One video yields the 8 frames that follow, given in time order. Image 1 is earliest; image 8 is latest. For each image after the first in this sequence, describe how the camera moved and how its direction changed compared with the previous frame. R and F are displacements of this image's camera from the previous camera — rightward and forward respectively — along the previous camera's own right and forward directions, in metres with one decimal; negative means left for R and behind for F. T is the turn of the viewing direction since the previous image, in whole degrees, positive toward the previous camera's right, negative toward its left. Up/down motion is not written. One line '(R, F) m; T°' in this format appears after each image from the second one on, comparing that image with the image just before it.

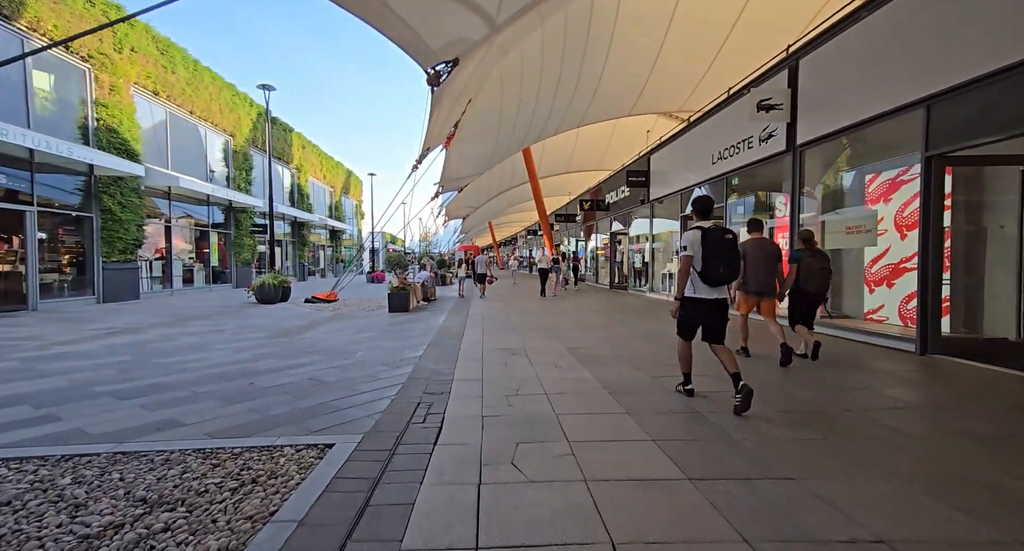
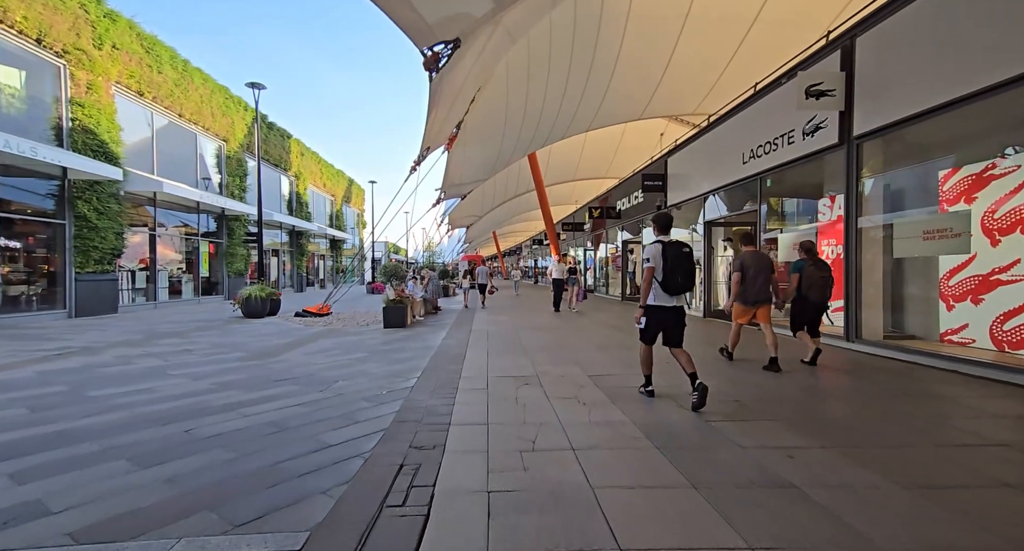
(-0.1, +1.0) m; 0°
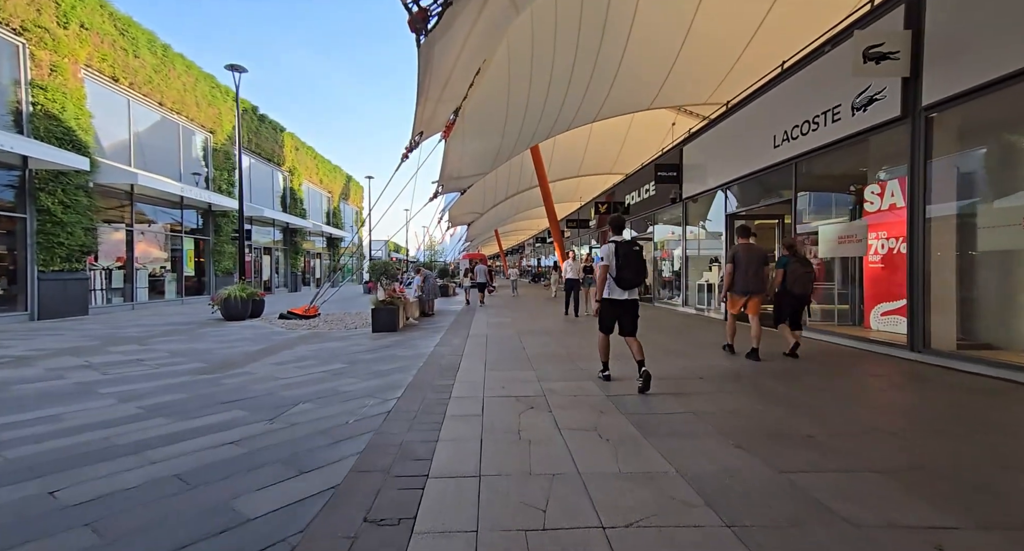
(0.0, +1.0) m; 0°
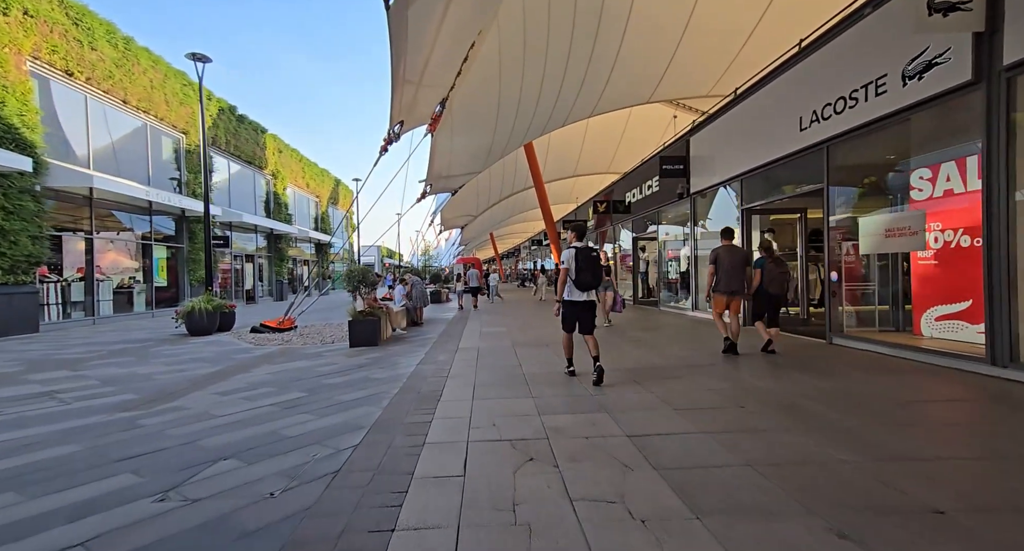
(0.0, +1.0) m; 0°
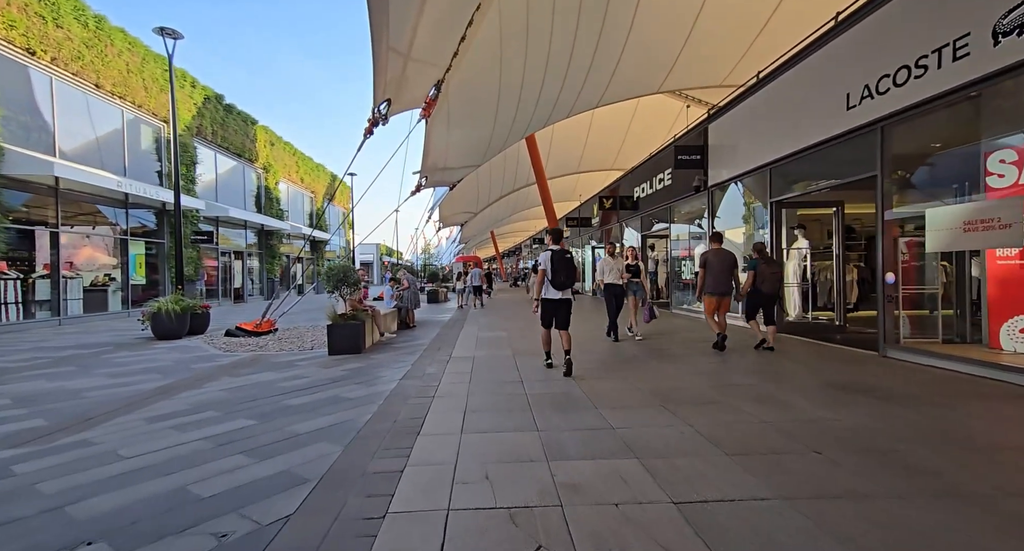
(0.0, +1.0) m; 0°
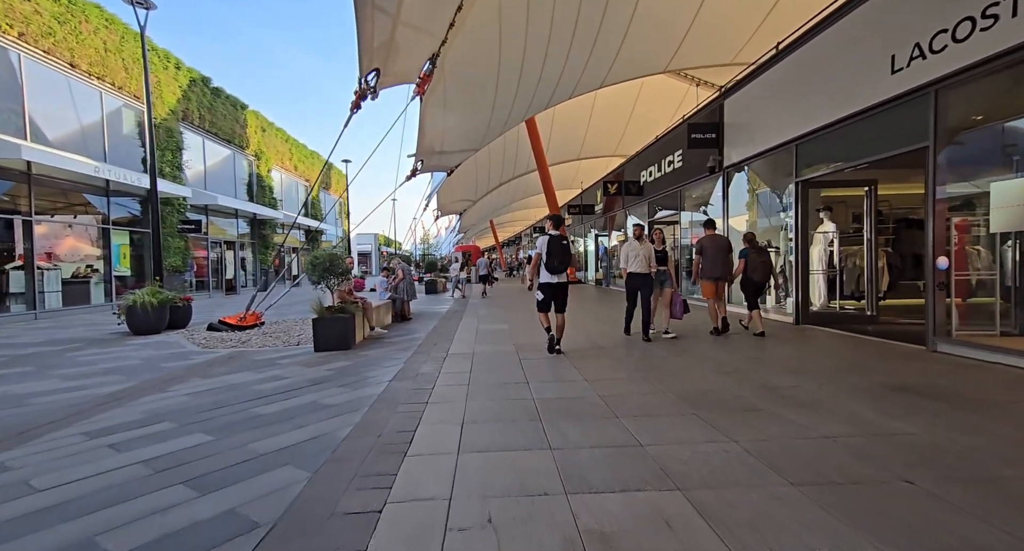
(0.0, +0.7) m; 0°
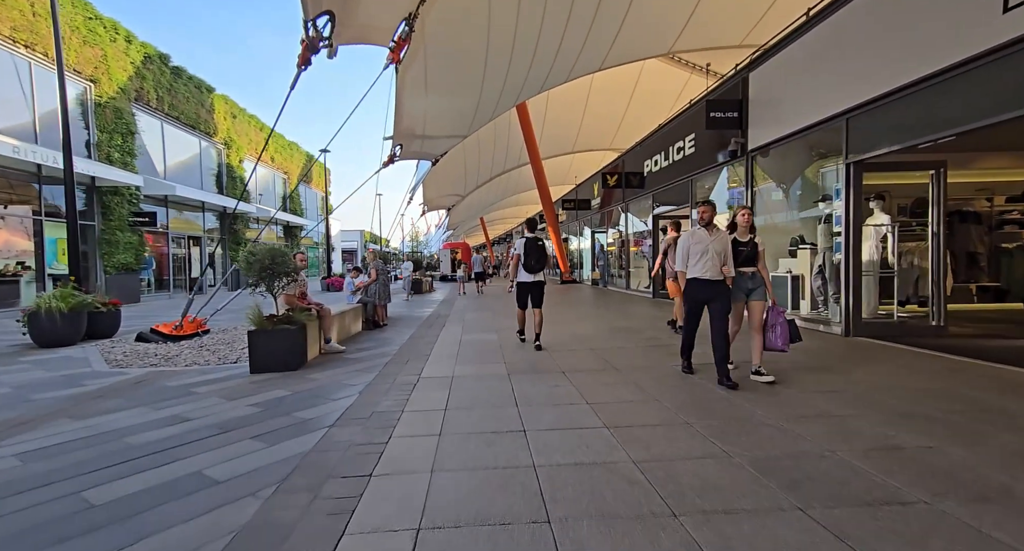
(0.0, +1.4) m; +1°
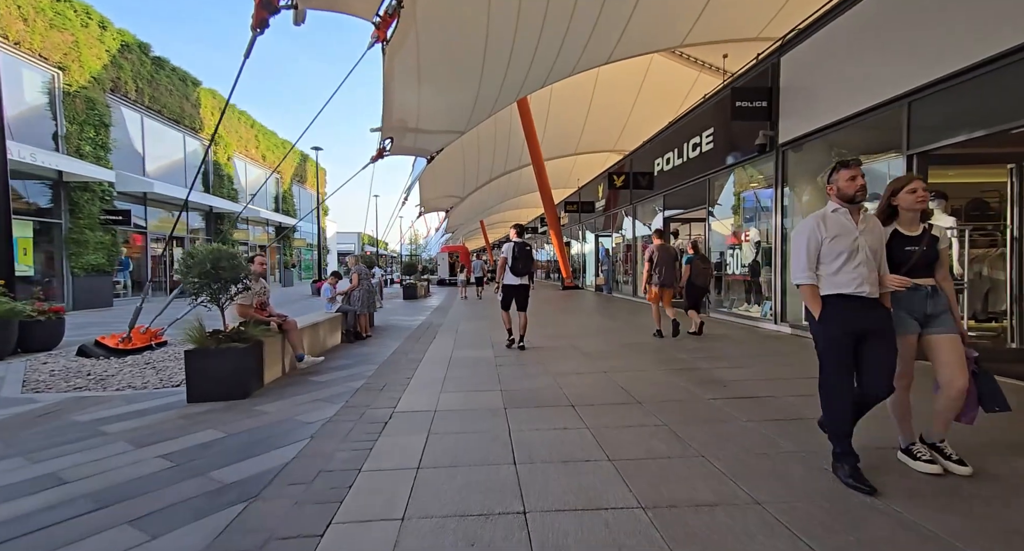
(0.0, +1.0) m; 0°
